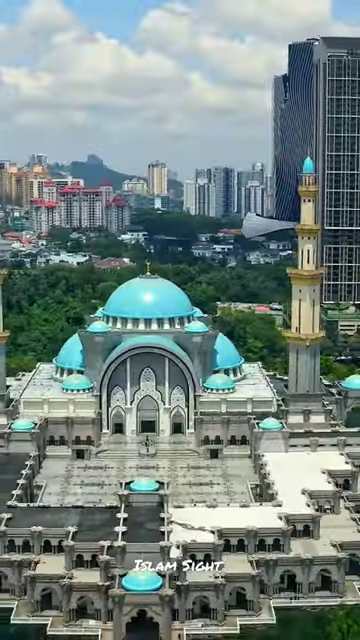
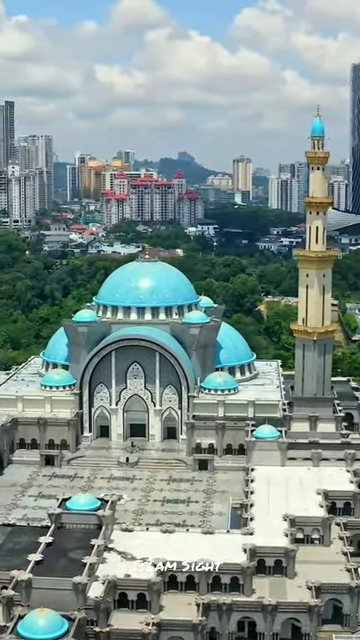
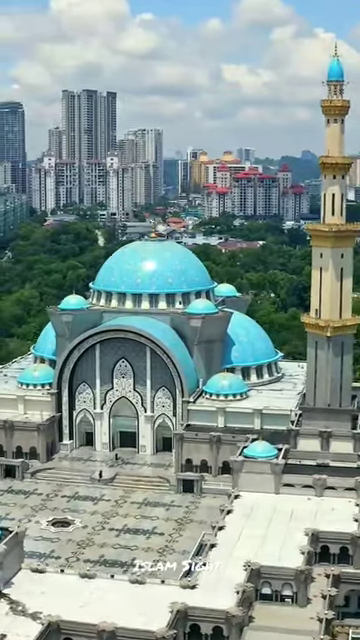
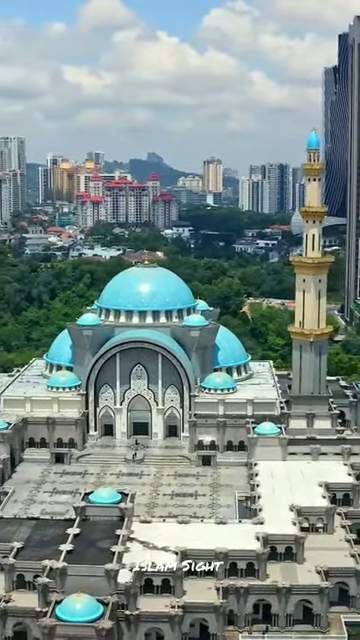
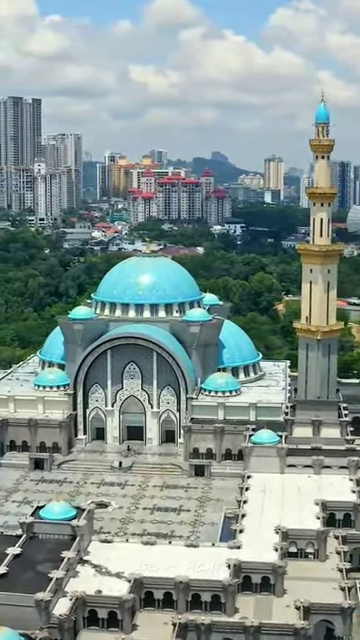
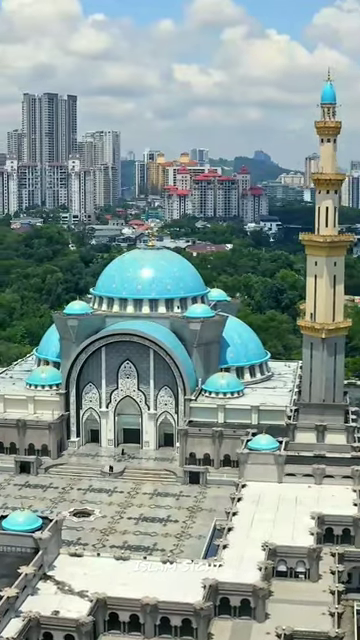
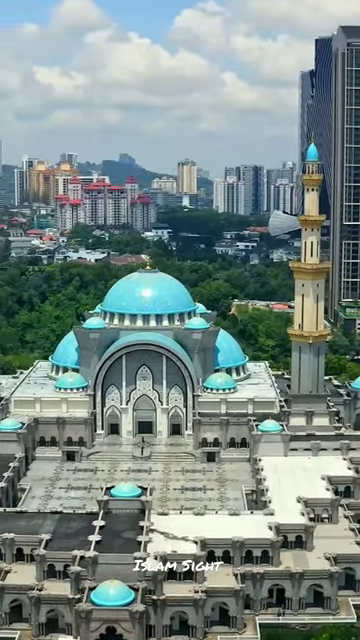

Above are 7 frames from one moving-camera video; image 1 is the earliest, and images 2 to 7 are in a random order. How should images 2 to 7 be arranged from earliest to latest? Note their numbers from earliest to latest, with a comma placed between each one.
7, 4, 2, 5, 6, 3
